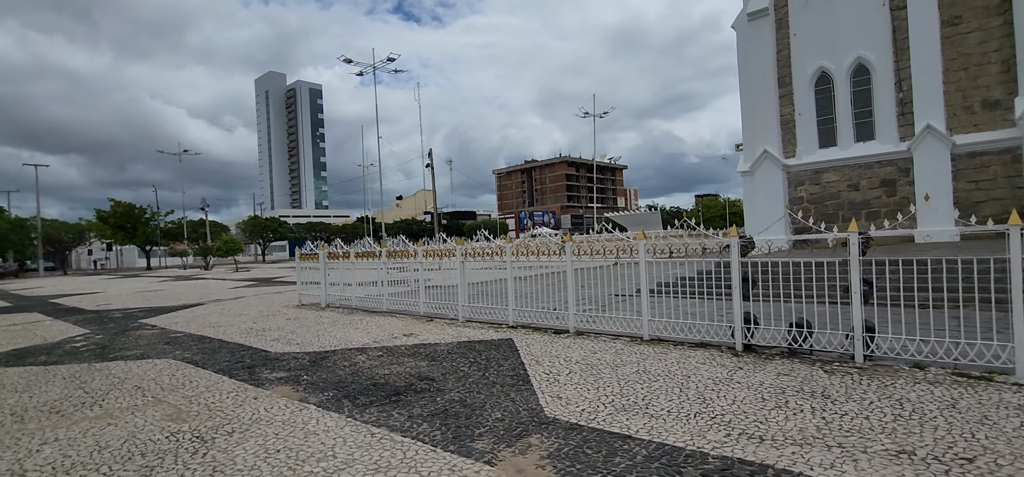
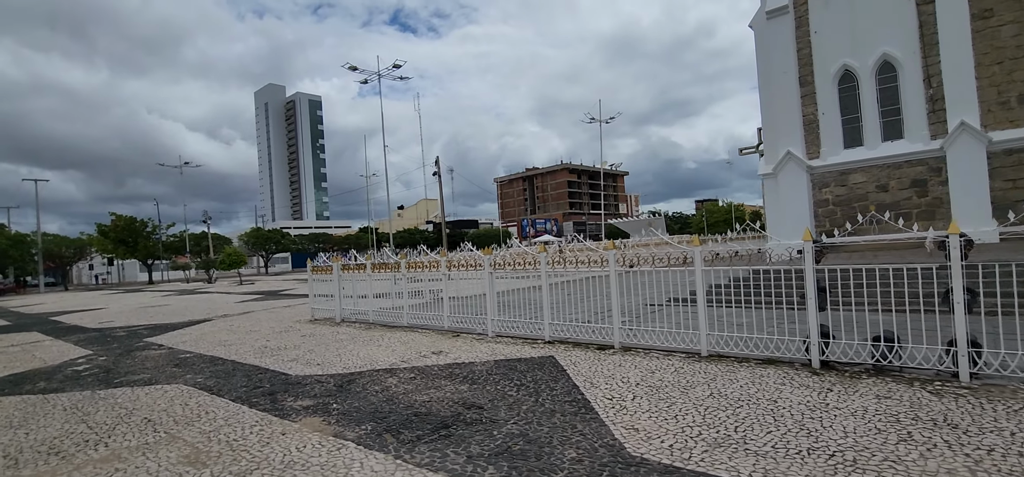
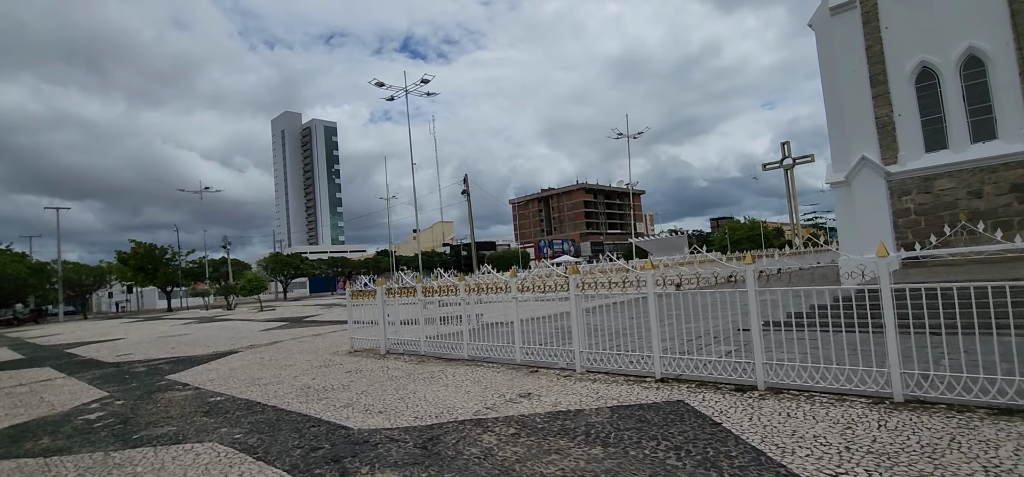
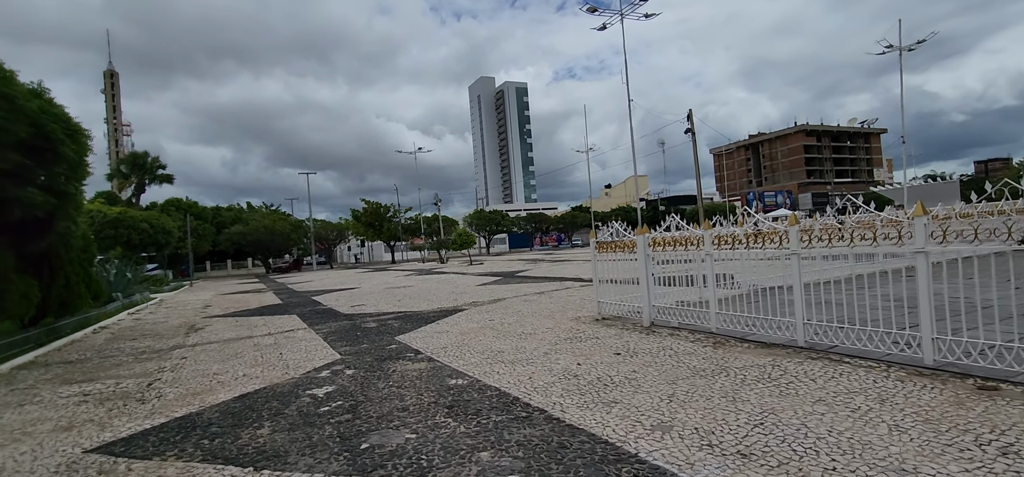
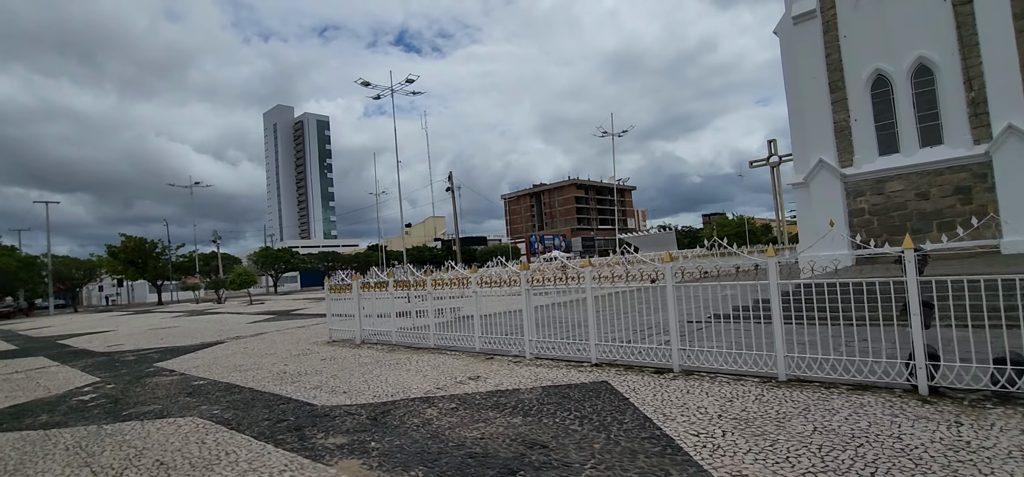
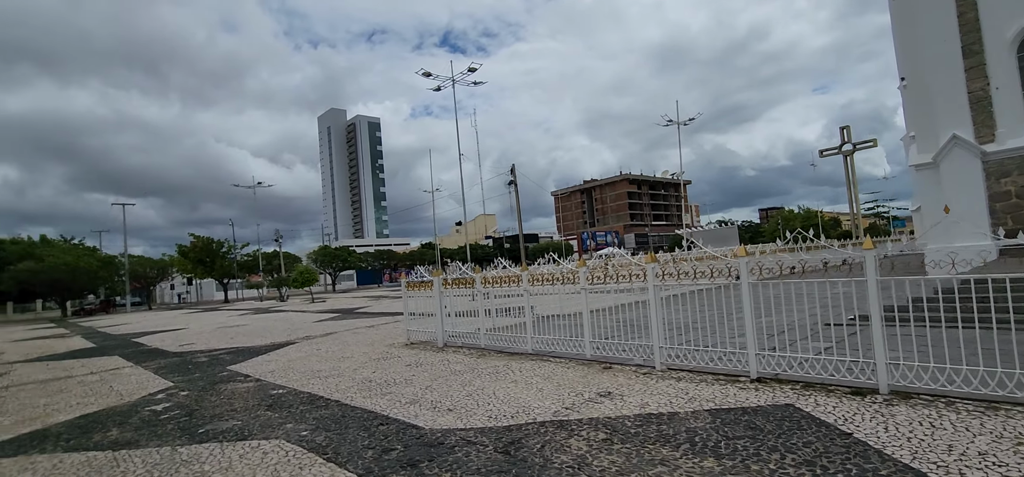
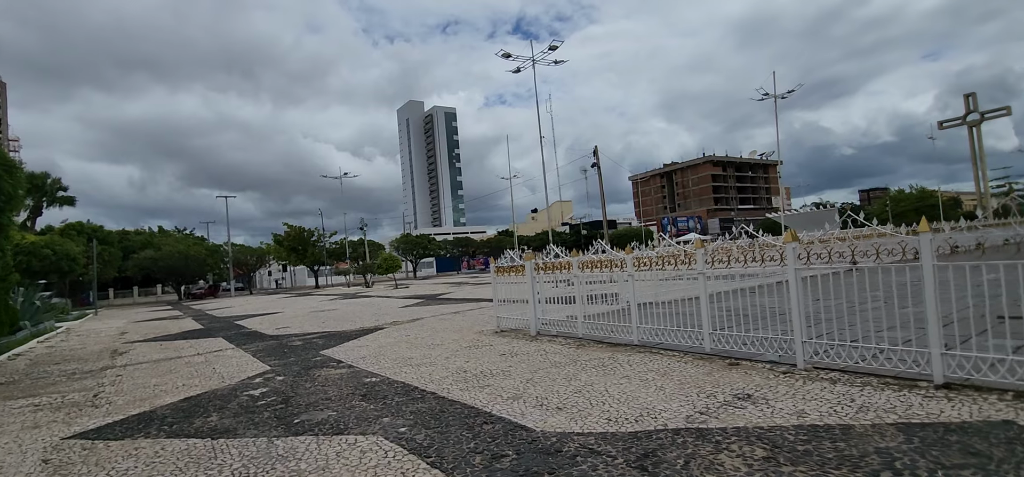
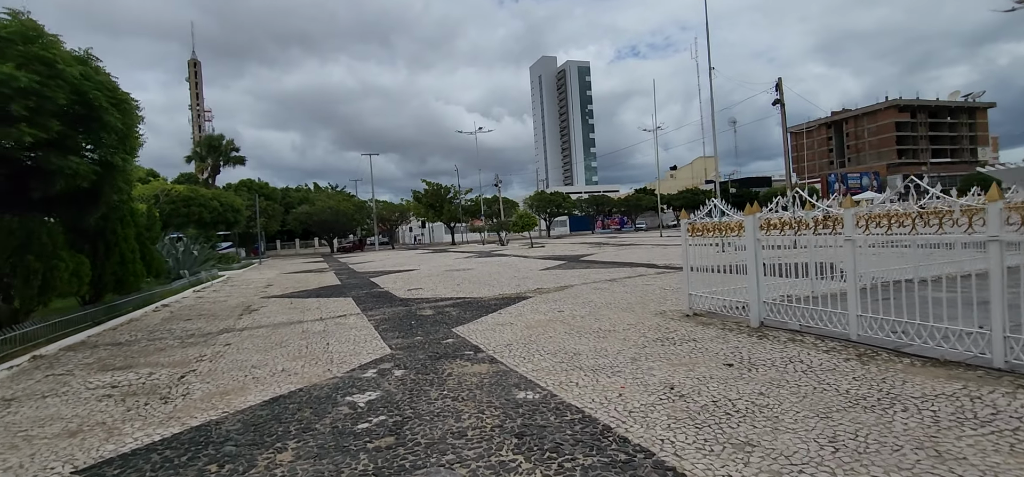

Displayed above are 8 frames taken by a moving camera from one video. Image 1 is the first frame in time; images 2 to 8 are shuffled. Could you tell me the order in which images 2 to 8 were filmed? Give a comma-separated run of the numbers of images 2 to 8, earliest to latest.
2, 5, 3, 6, 7, 4, 8
